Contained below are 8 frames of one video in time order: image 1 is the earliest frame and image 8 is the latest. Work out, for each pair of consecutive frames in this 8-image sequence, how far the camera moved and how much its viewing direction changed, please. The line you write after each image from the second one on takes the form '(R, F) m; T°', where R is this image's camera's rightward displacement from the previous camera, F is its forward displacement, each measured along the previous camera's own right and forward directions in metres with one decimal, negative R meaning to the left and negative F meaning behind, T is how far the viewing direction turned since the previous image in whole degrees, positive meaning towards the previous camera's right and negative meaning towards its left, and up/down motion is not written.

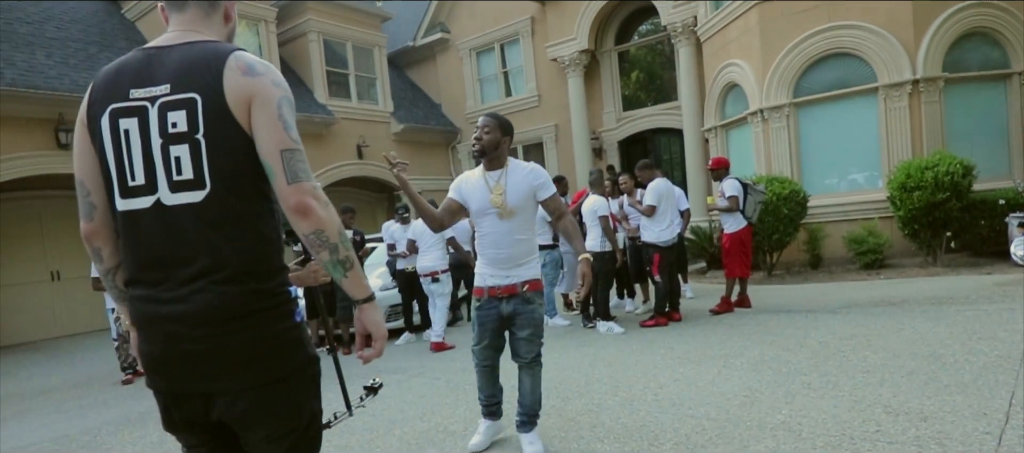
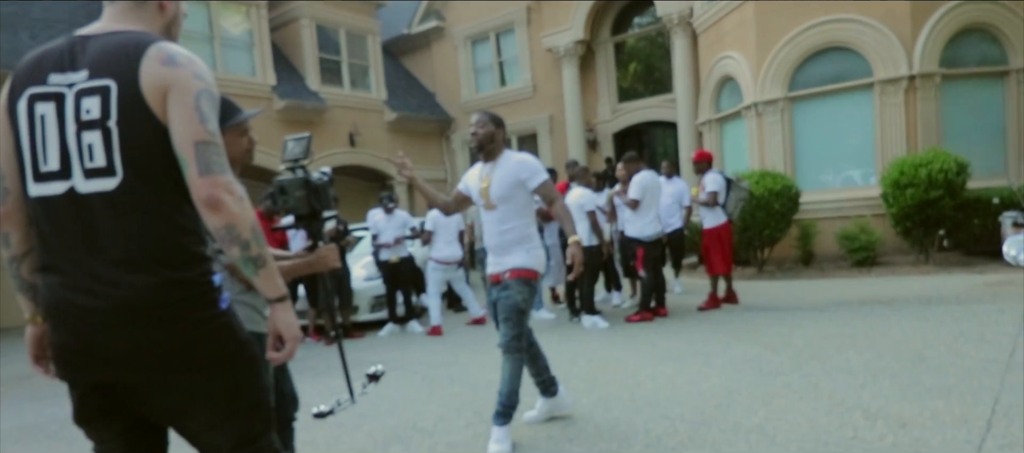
(+0.2, +0.1) m; 0°
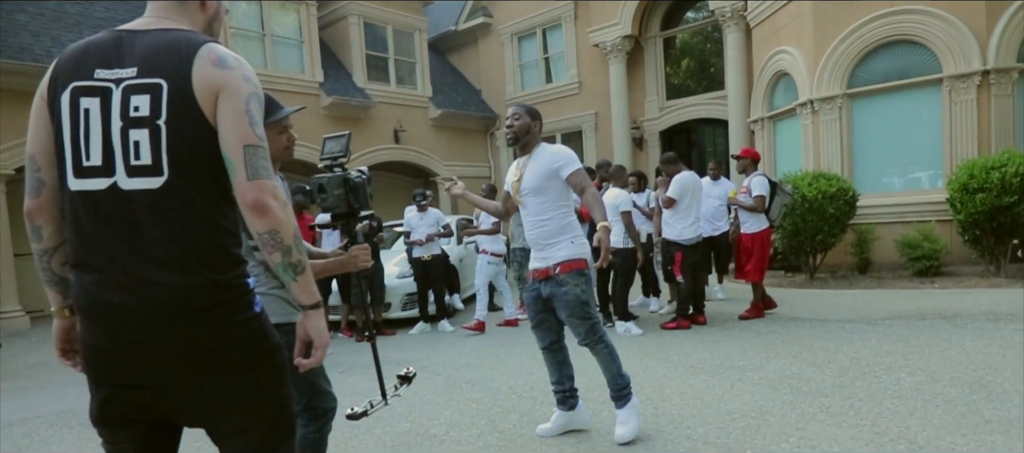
(+0.2, +0.2) m; -5°
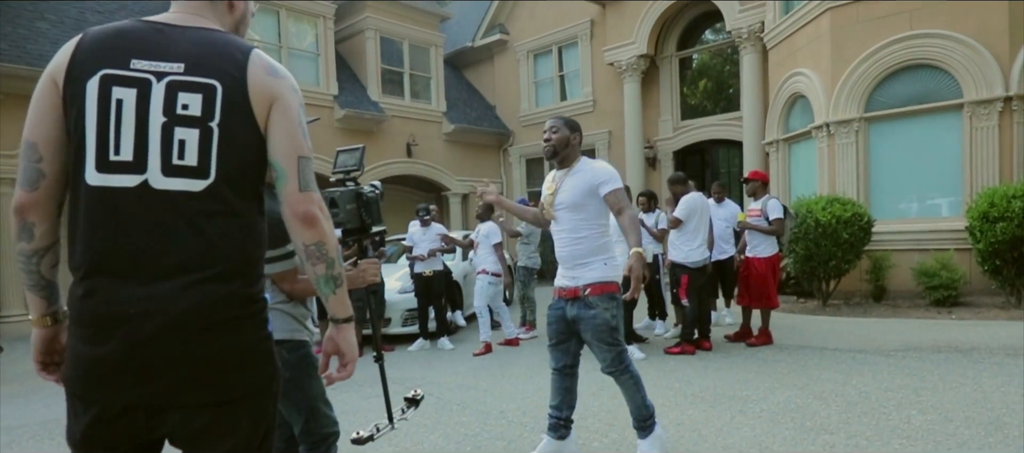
(+0.2, +0.1) m; -1°
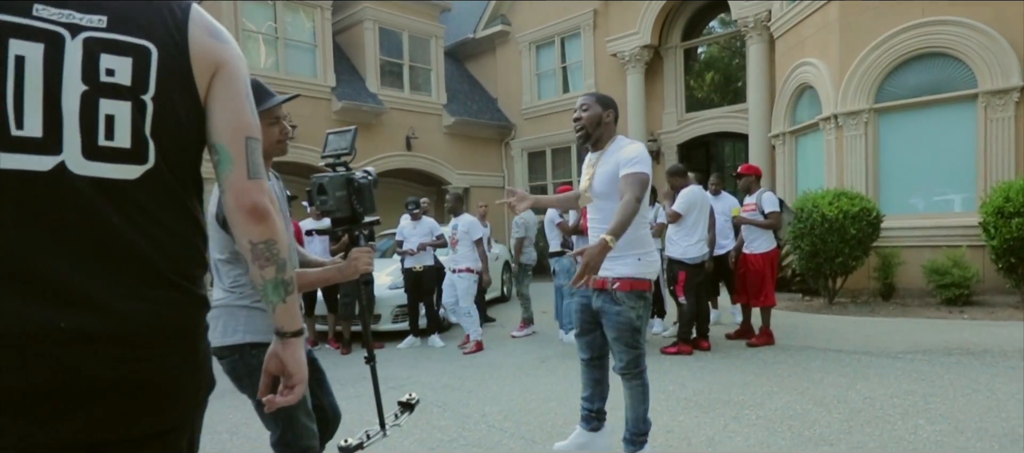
(+0.2, +0.3) m; -1°
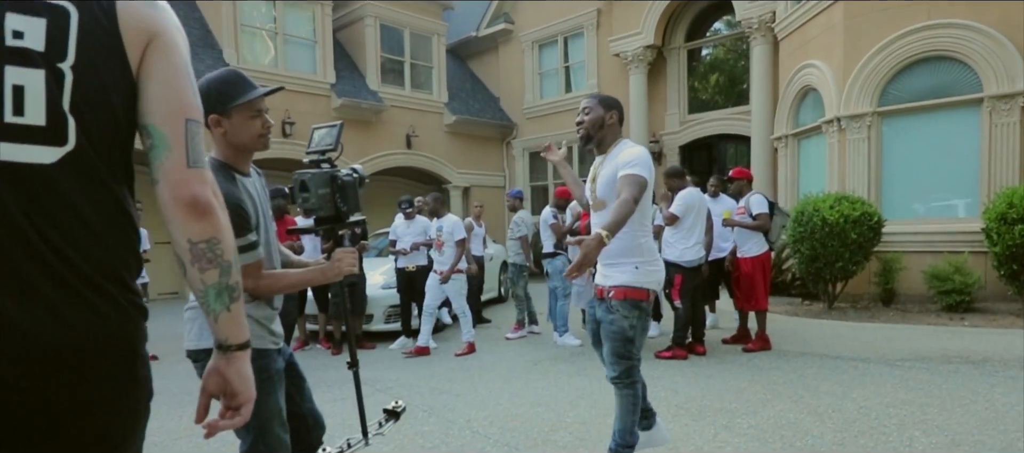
(+0.1, +0.1) m; 0°
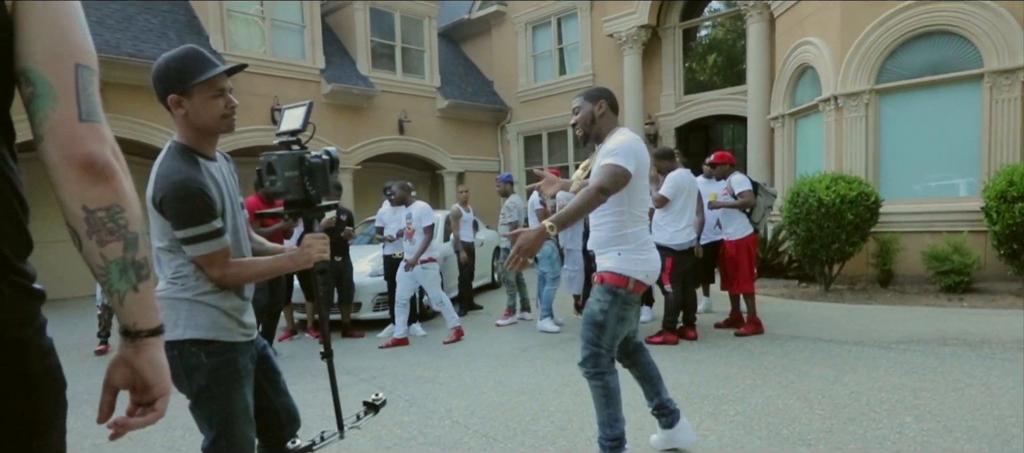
(+0.2, +0.2) m; 0°
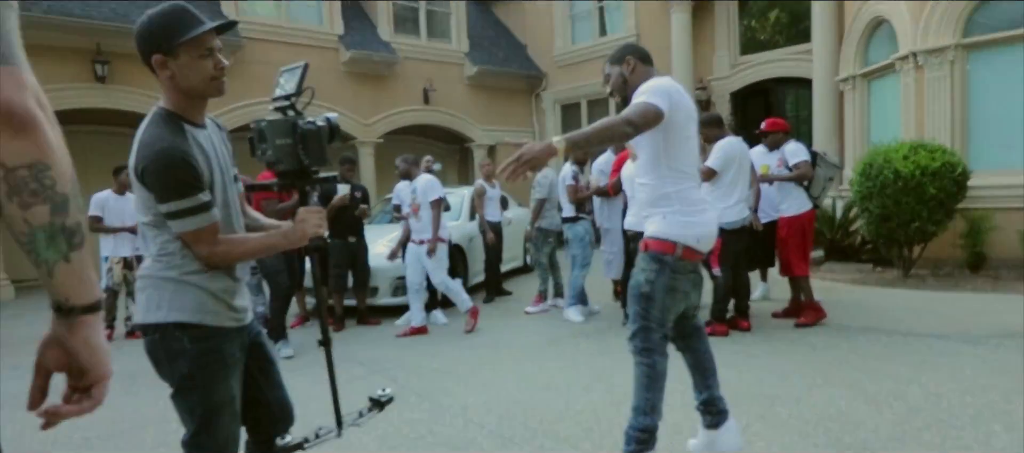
(+0.2, +0.8) m; -4°
